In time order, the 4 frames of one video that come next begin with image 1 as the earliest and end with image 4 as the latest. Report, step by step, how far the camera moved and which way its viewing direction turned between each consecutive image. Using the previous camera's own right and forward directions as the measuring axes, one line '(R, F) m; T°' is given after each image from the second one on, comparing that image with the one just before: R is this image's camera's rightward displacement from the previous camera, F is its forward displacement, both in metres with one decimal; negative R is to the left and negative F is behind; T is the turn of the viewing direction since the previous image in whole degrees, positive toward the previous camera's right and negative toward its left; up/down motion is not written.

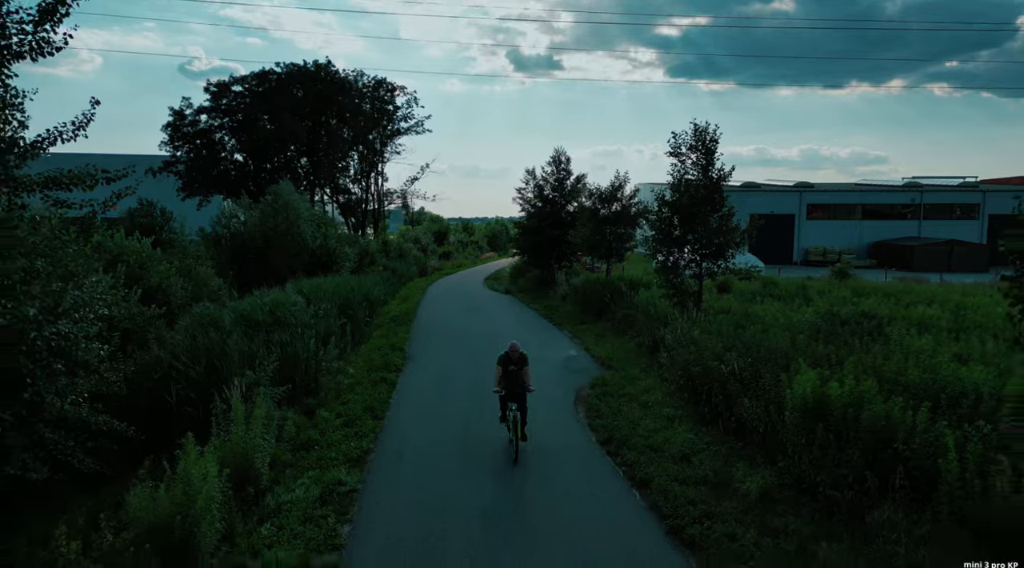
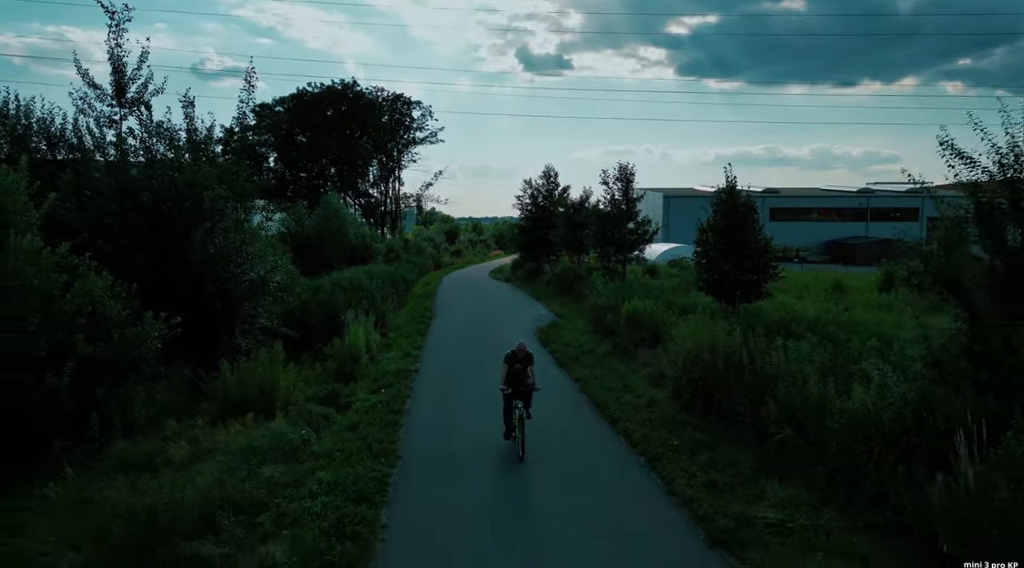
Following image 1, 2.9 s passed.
(+0.6, -8.3) m; -1°
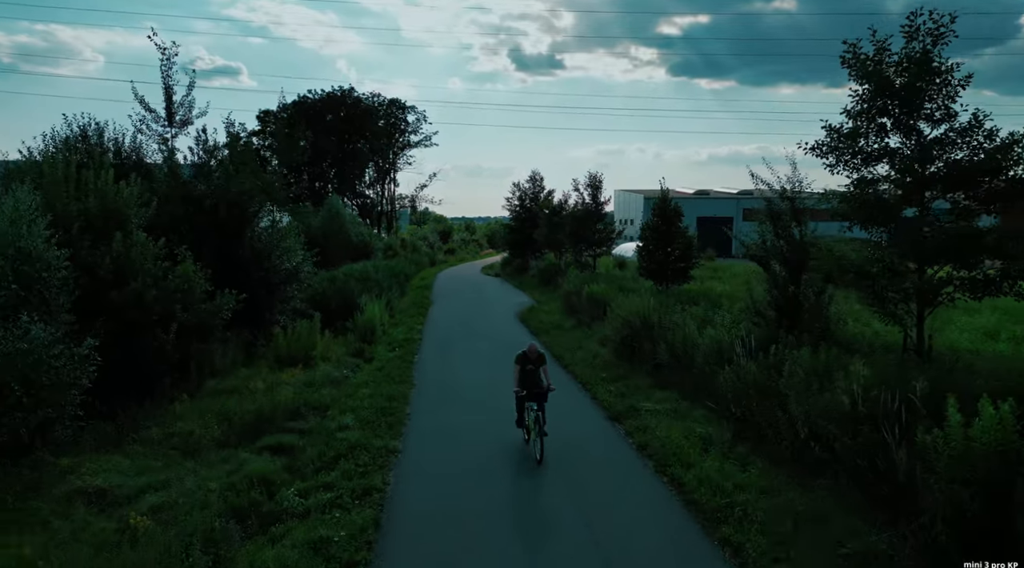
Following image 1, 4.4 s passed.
(+0.2, -4.0) m; +1°
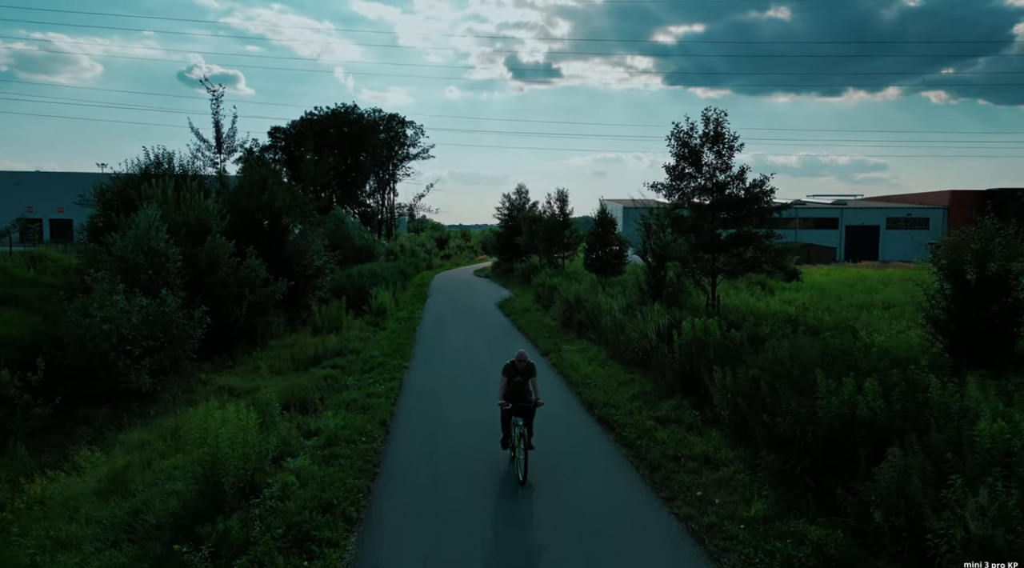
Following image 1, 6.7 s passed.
(+0.6, -5.9) m; 0°
